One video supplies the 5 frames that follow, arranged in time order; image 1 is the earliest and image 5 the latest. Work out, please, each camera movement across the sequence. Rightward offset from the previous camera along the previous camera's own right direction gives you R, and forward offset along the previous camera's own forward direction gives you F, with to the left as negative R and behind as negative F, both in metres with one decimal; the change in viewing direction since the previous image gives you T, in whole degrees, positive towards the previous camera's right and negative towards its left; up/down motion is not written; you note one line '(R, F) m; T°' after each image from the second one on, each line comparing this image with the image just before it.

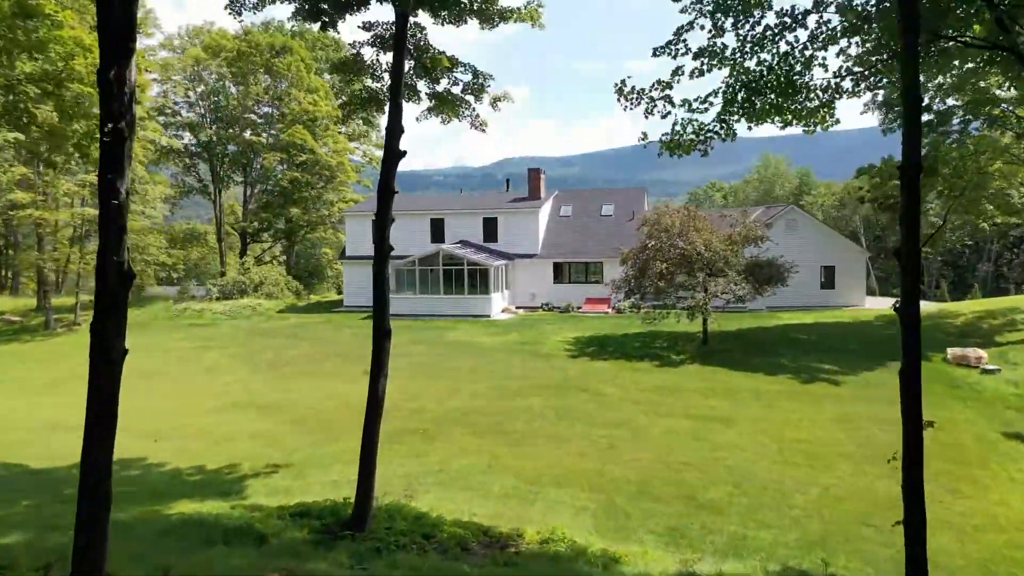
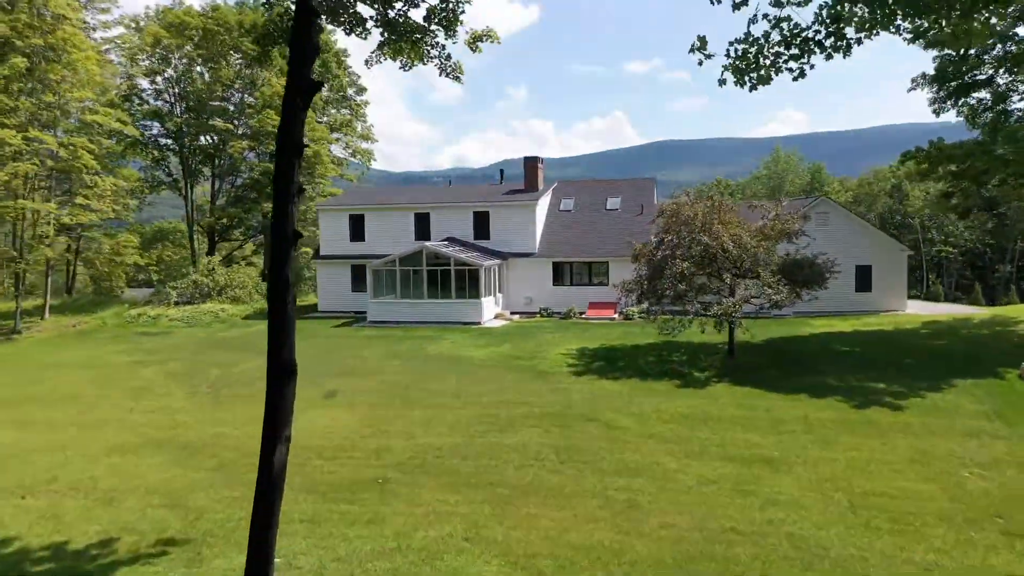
(+0.2, +3.8) m; 0°
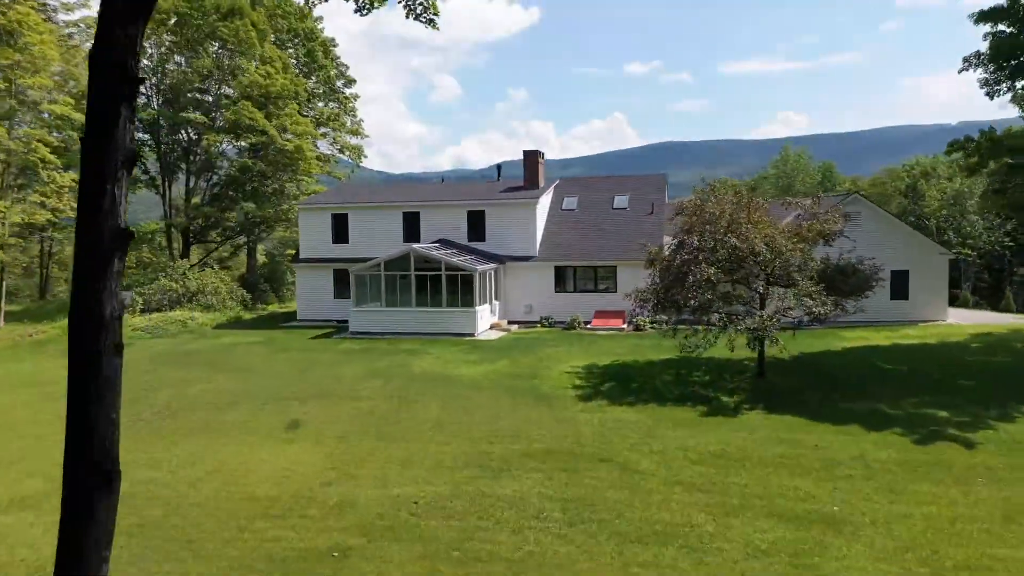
(+0.1, +2.8) m; 0°
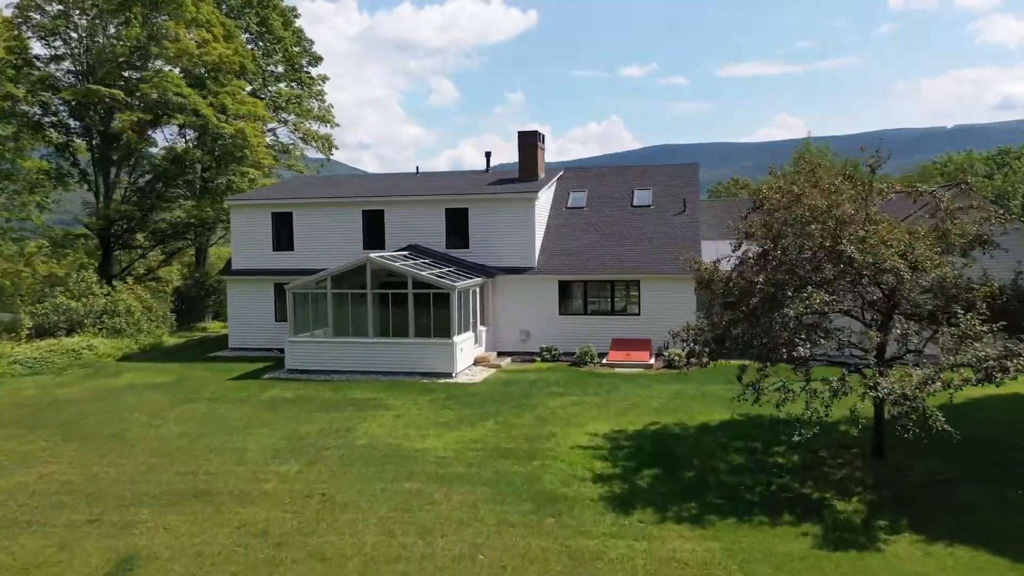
(+0.2, +6.3) m; 0°
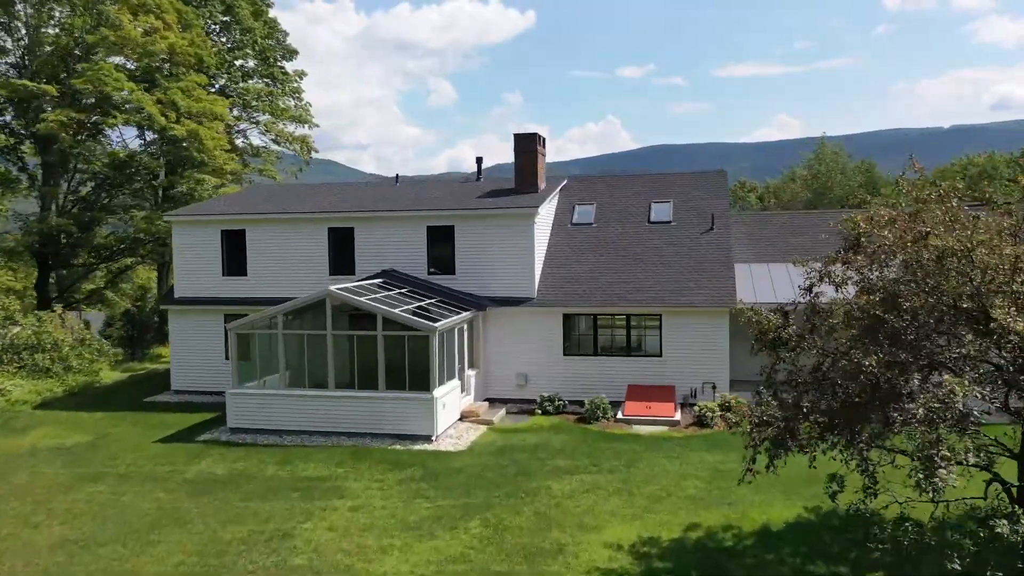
(+0.1, +3.6) m; 0°
